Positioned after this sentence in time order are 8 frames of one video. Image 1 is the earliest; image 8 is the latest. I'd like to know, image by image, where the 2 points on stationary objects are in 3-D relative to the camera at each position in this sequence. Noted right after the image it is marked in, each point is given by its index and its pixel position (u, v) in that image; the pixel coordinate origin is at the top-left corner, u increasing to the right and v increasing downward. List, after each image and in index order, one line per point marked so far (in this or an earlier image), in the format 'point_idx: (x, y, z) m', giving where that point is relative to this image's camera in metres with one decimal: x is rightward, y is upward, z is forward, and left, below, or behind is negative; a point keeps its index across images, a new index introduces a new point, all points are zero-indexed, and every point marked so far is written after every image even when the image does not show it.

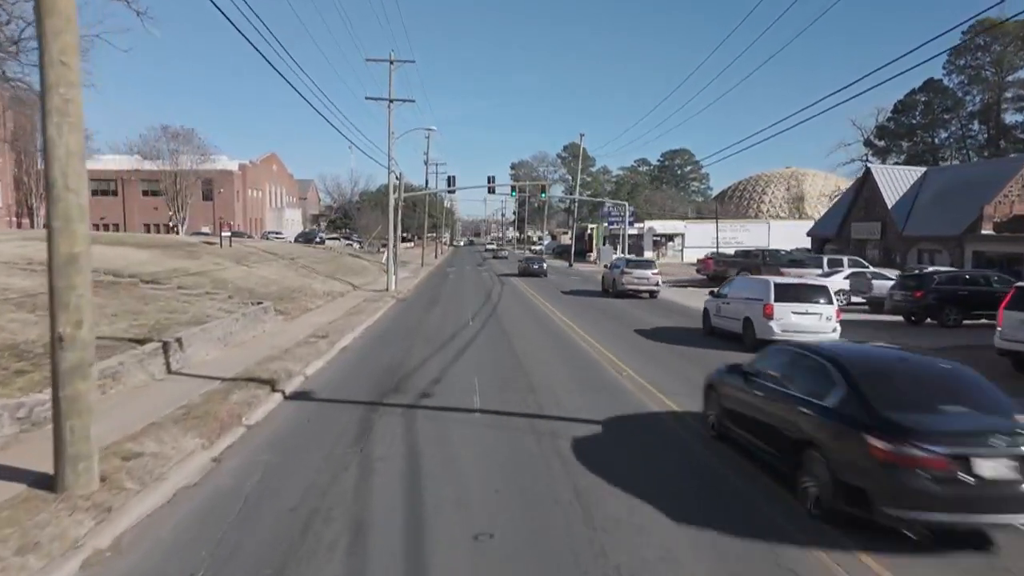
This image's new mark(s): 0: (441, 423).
0: (-0.8, -1.6, +9.4) m
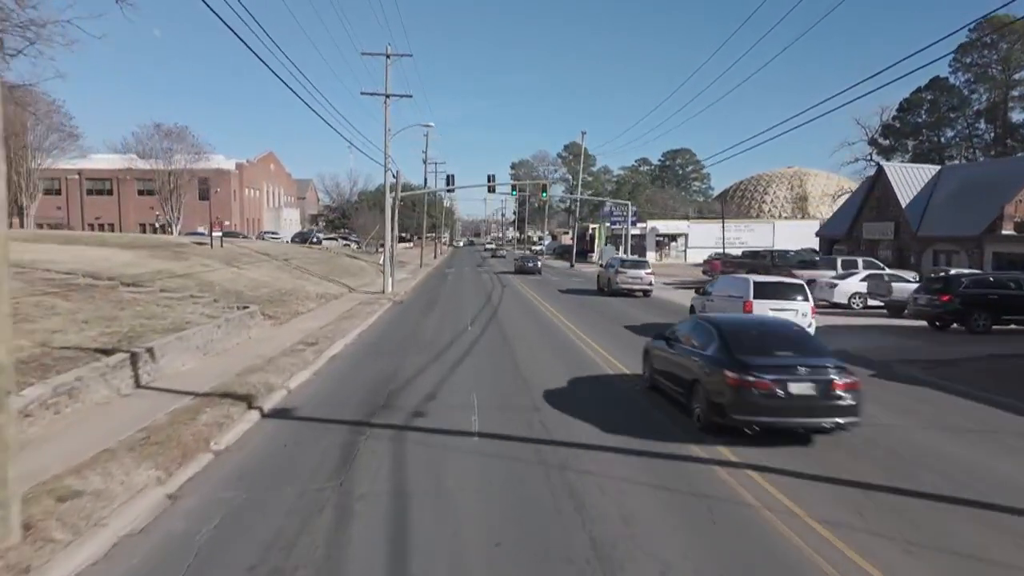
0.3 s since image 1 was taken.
0: (-0.8, -1.7, +8.2) m
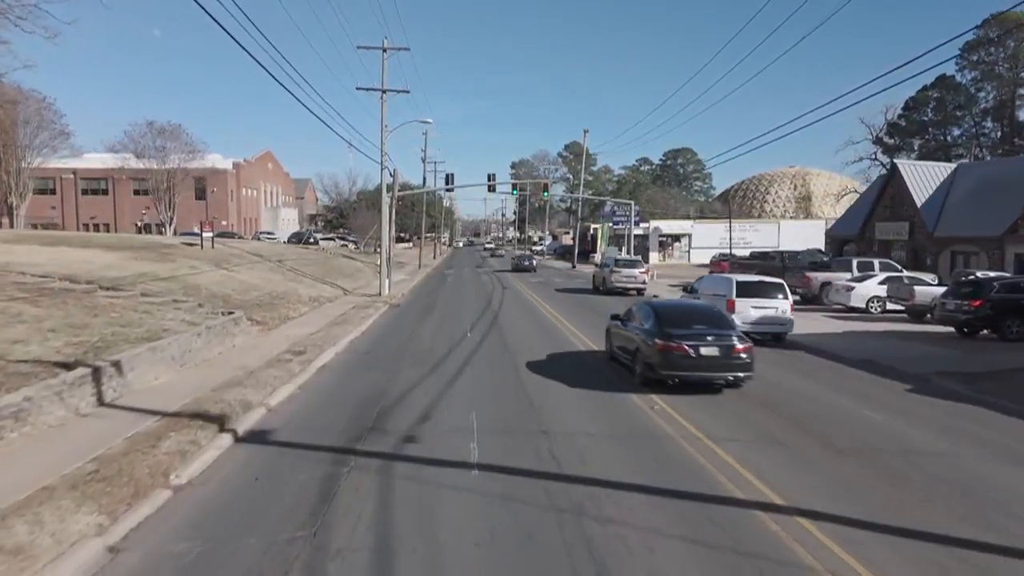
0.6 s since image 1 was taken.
0: (-0.8, -1.8, +7.1) m
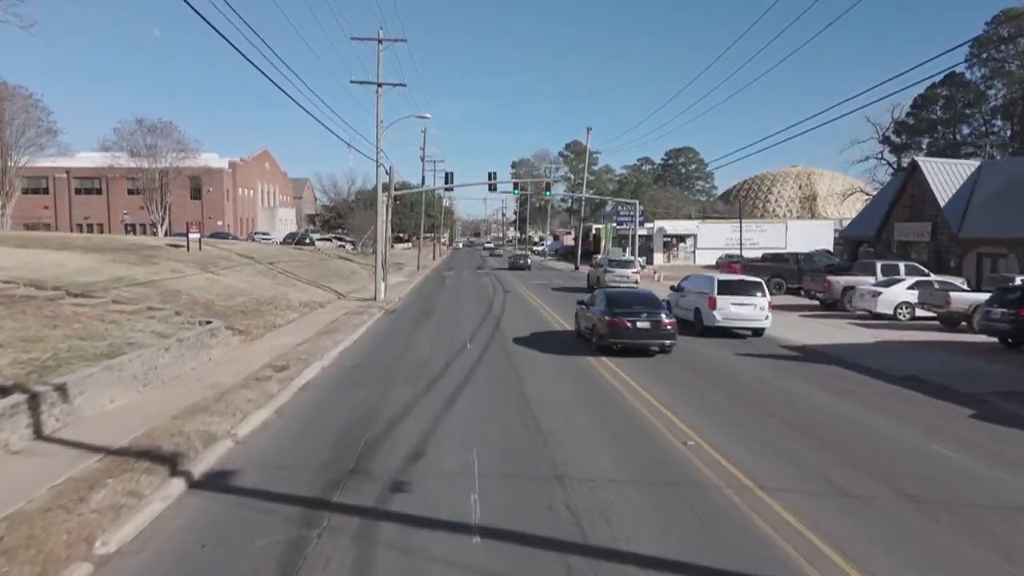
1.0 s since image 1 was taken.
0: (-0.7, -2.0, +5.6) m
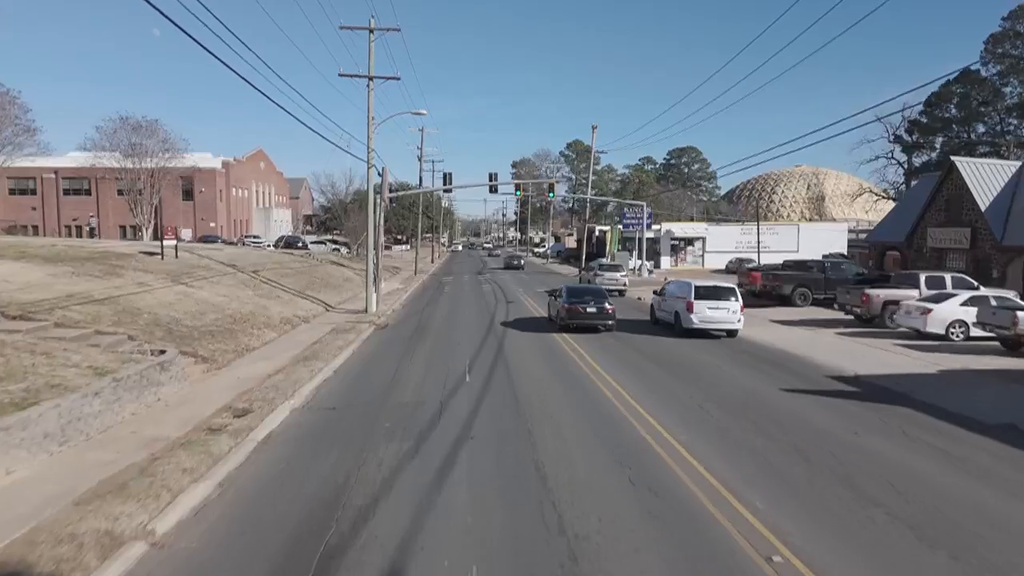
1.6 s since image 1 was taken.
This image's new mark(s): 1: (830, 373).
0: (-0.6, -2.4, +3.1) m
1: (+6.3, -1.7, +15.4) m
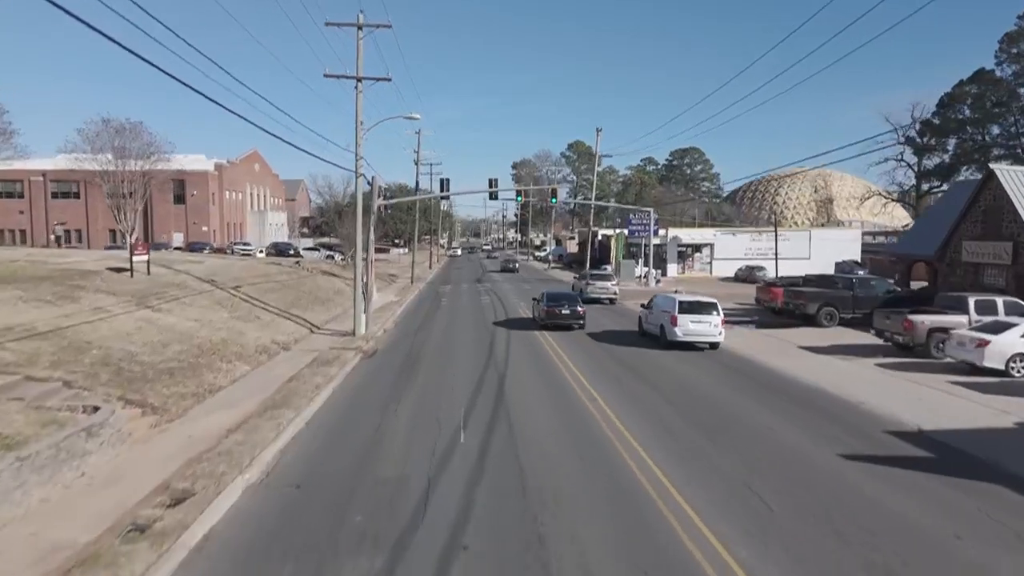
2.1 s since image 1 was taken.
0: (-0.5, -3.0, +0.9) m
1: (+6.3, -2.4, +13.1) m
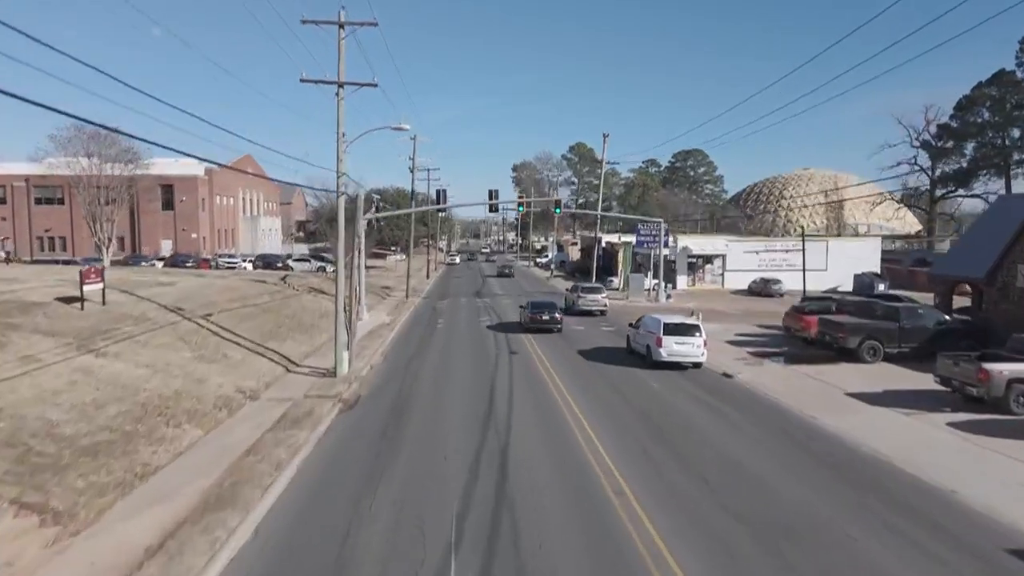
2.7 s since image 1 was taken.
0: (-0.4, -4.0, -2.1) m
1: (+6.4, -3.3, +10.1) m
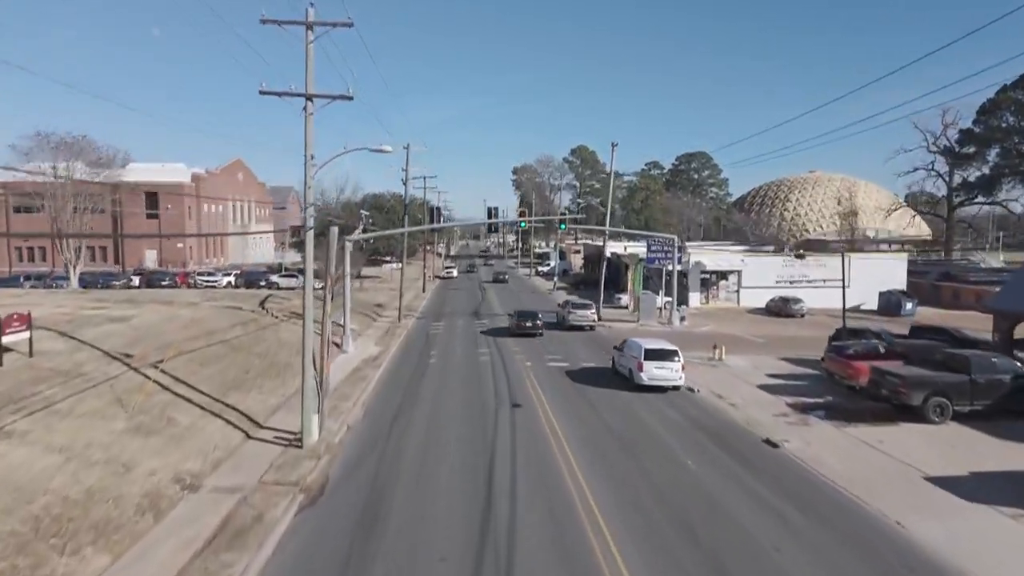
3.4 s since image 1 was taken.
0: (-0.4, -5.2, -5.8) m
1: (+6.5, -4.5, +6.5) m
